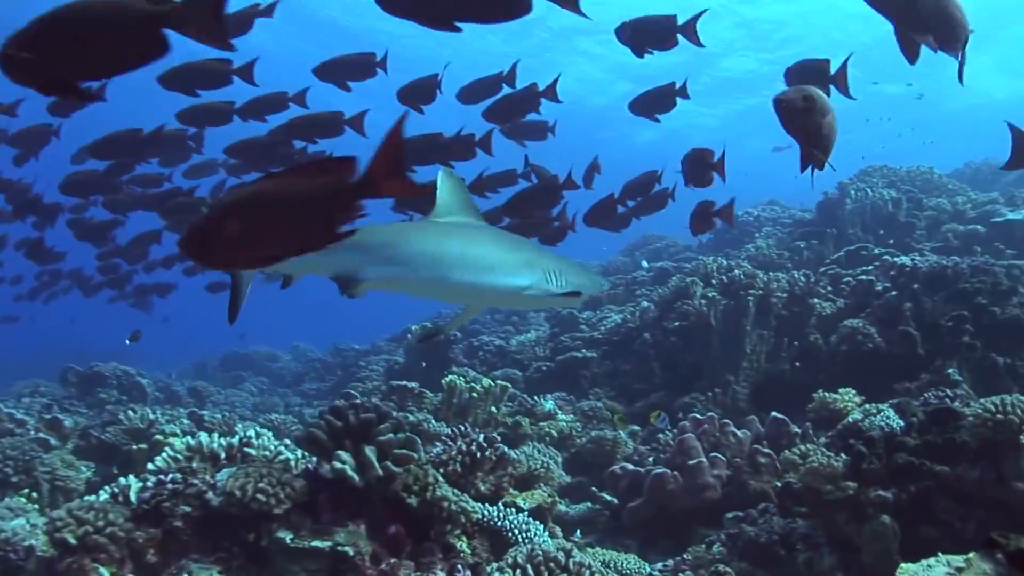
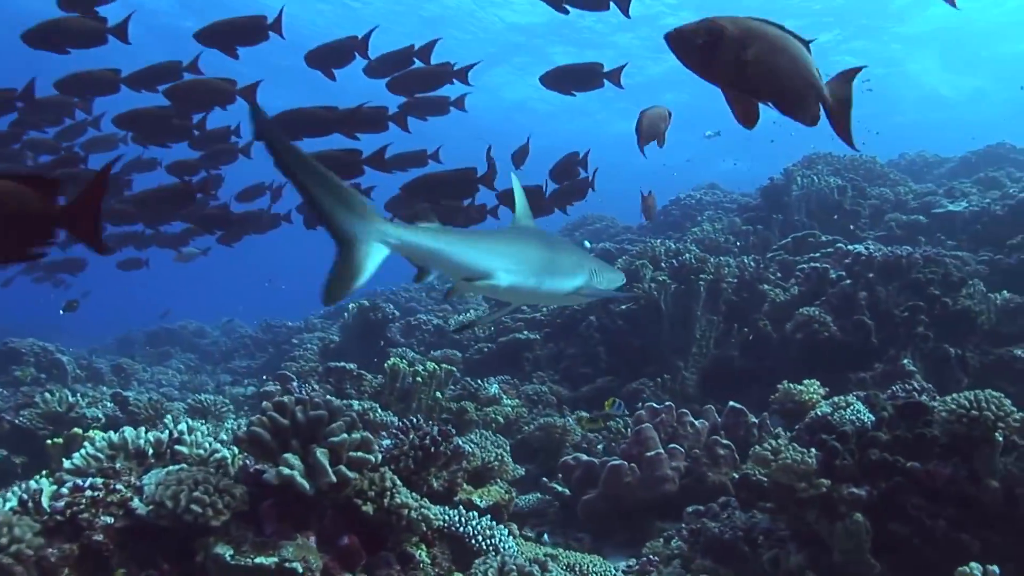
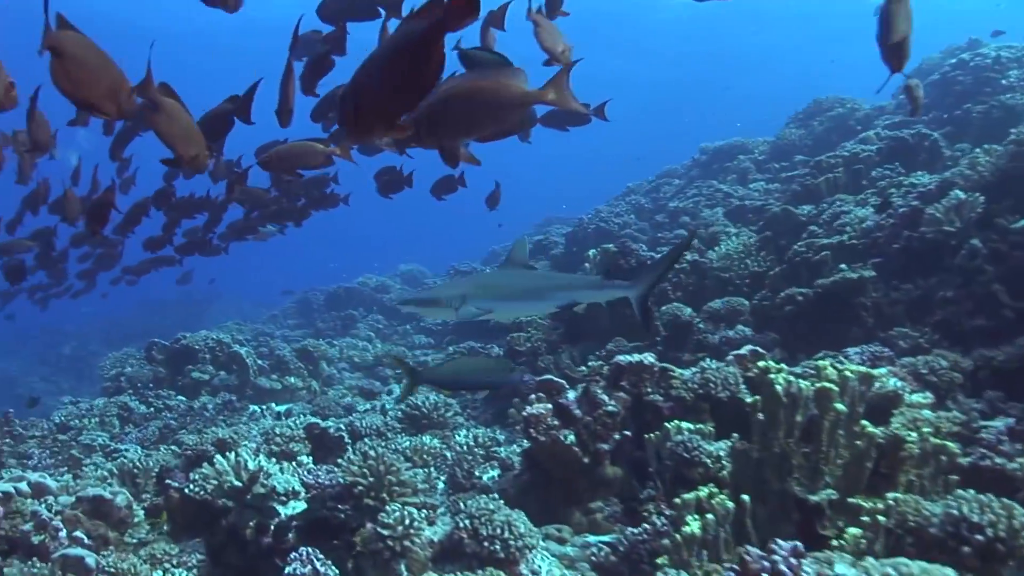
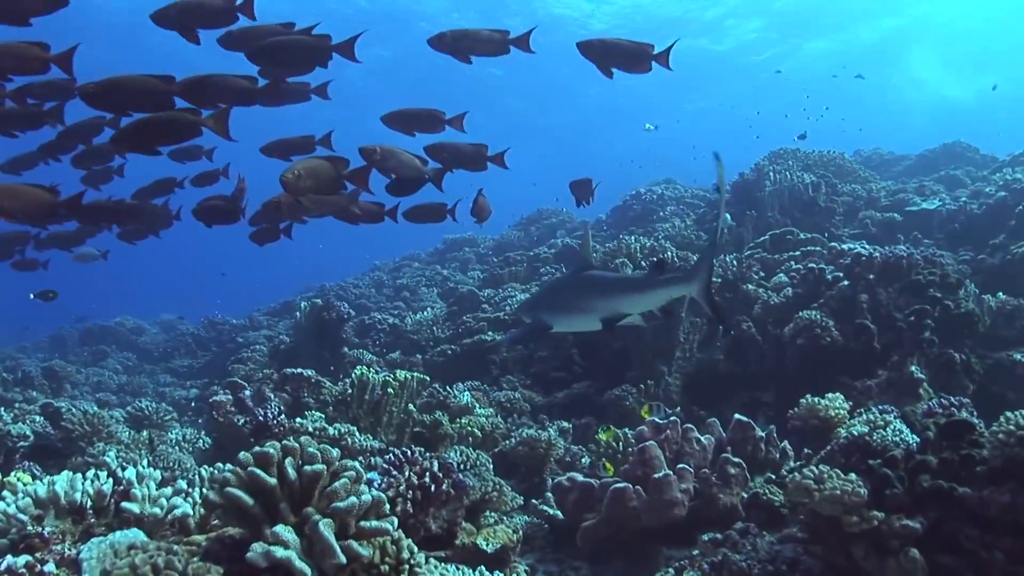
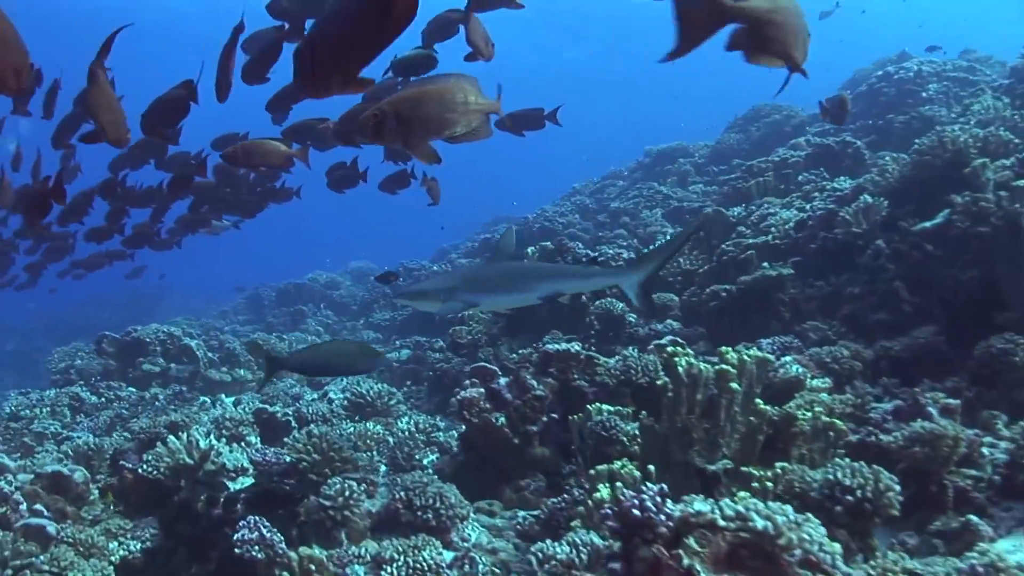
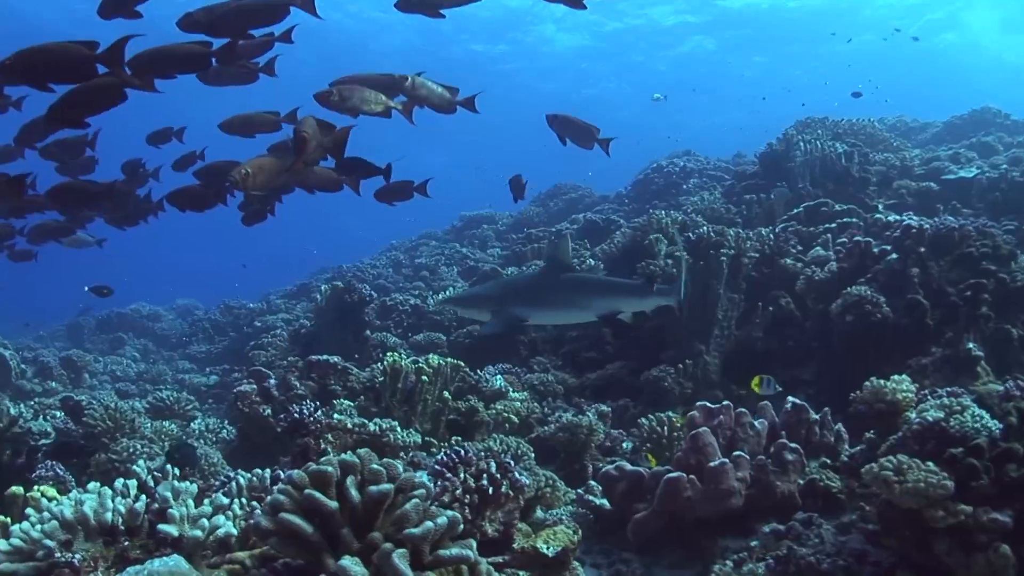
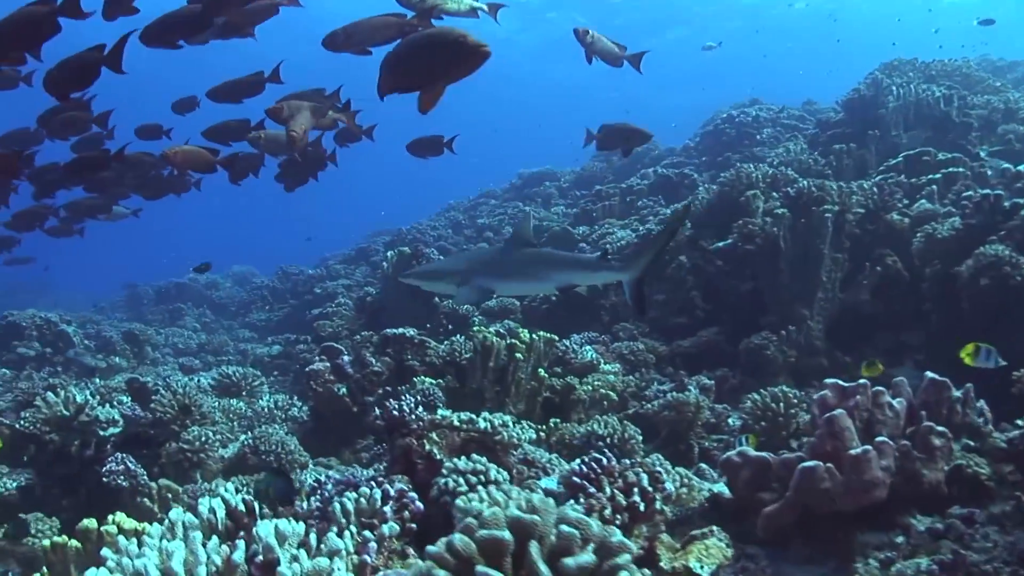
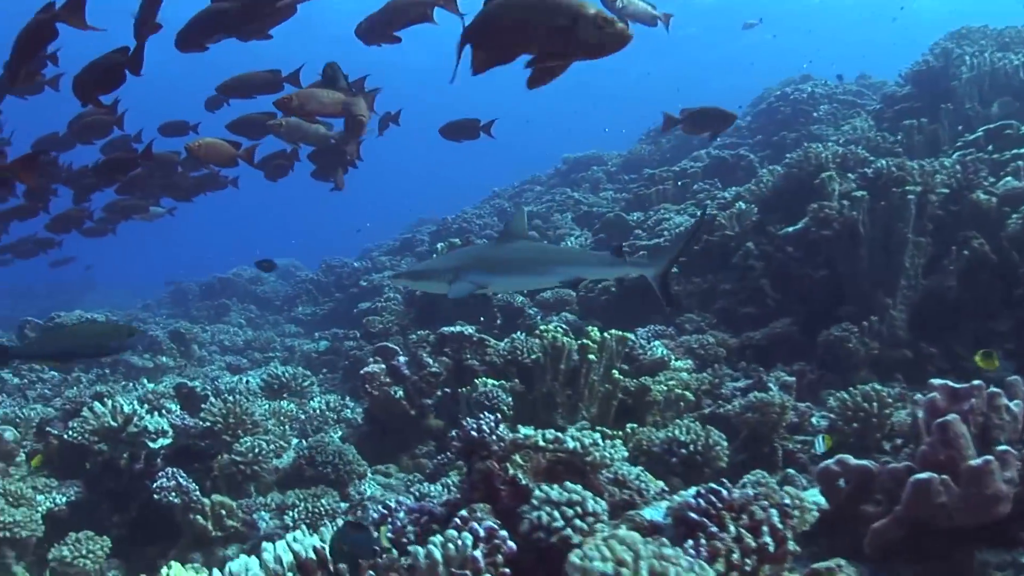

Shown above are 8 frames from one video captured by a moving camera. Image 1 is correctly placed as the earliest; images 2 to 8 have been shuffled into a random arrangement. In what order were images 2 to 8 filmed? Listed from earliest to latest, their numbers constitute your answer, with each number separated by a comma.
2, 4, 6, 7, 8, 5, 3
